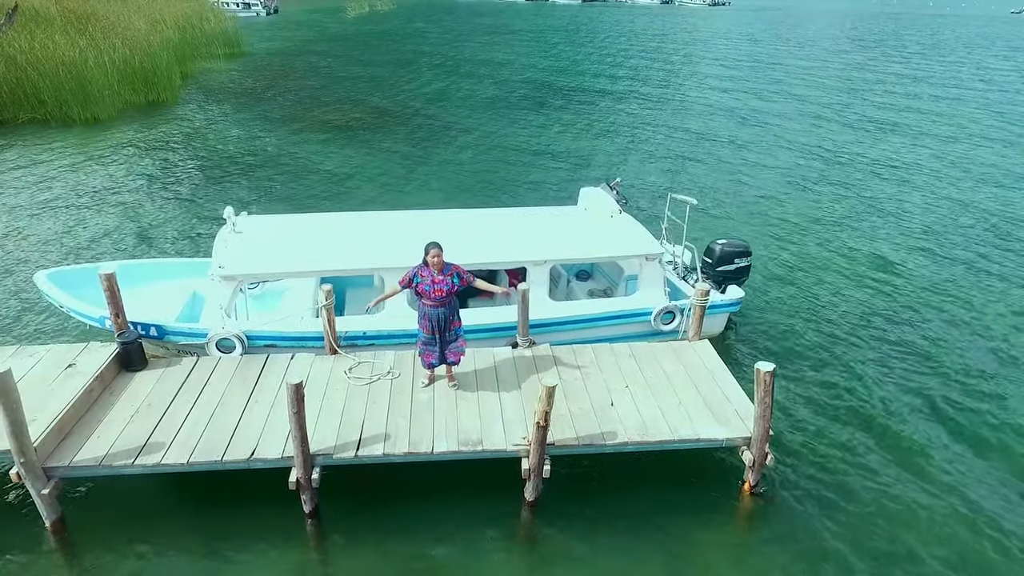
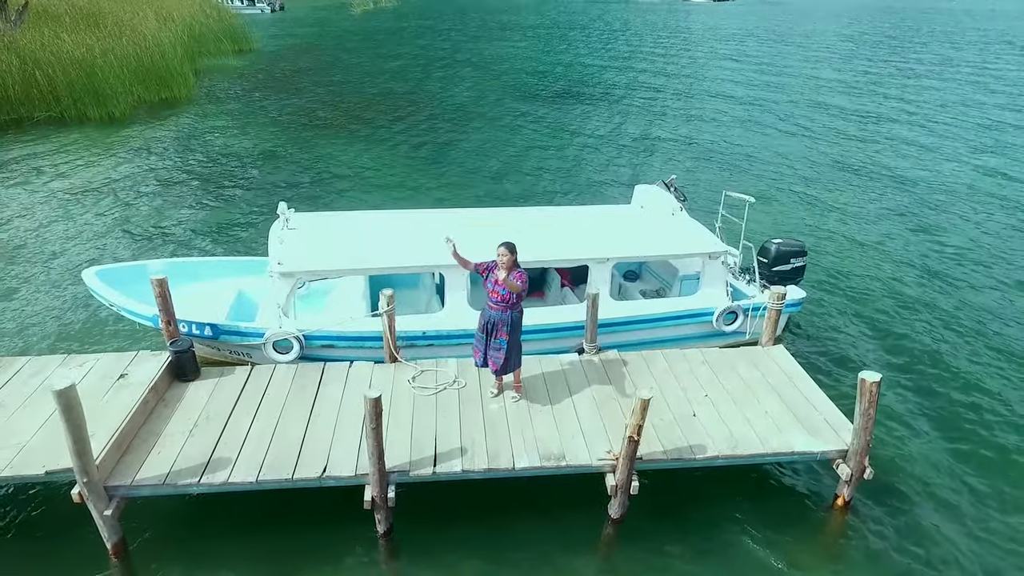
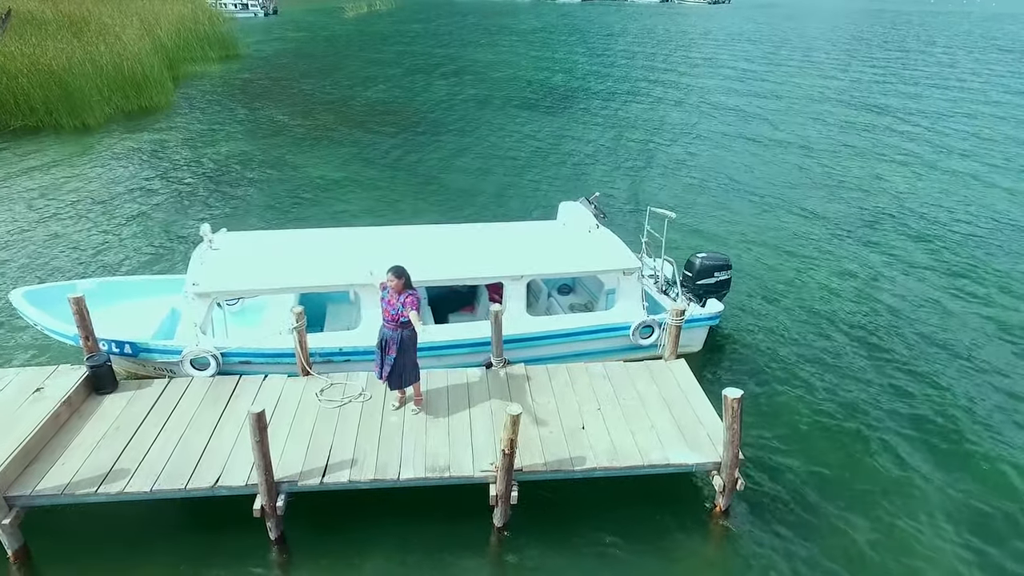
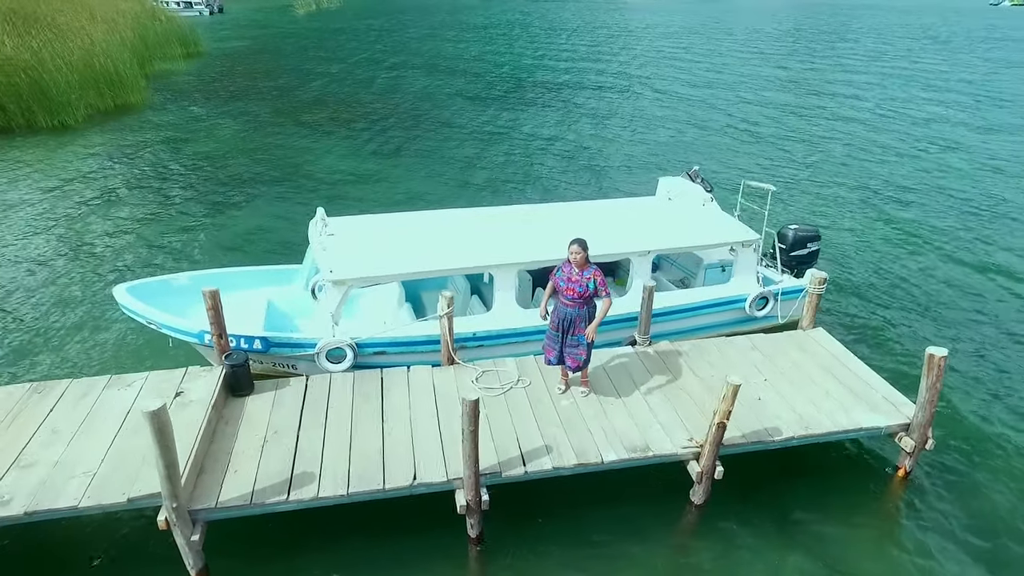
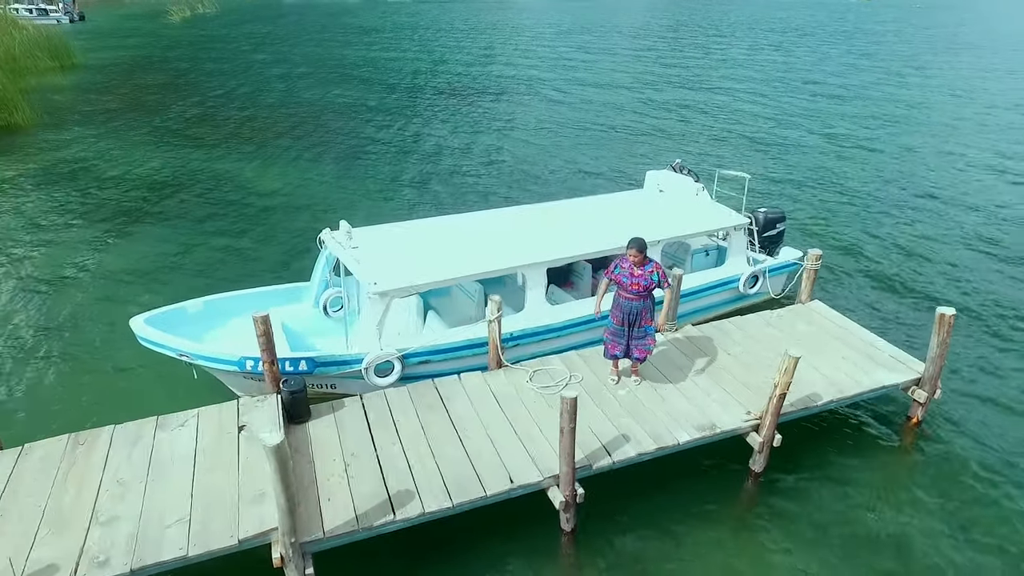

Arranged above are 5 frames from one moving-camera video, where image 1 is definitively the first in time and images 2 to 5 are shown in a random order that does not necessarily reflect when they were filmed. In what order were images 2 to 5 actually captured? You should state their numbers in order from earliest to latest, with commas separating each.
3, 2, 4, 5
